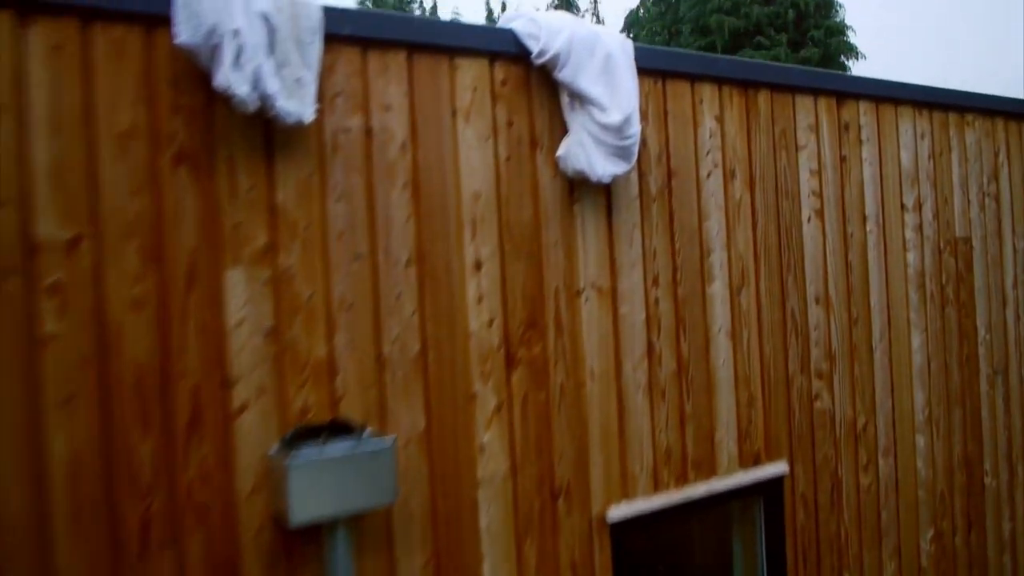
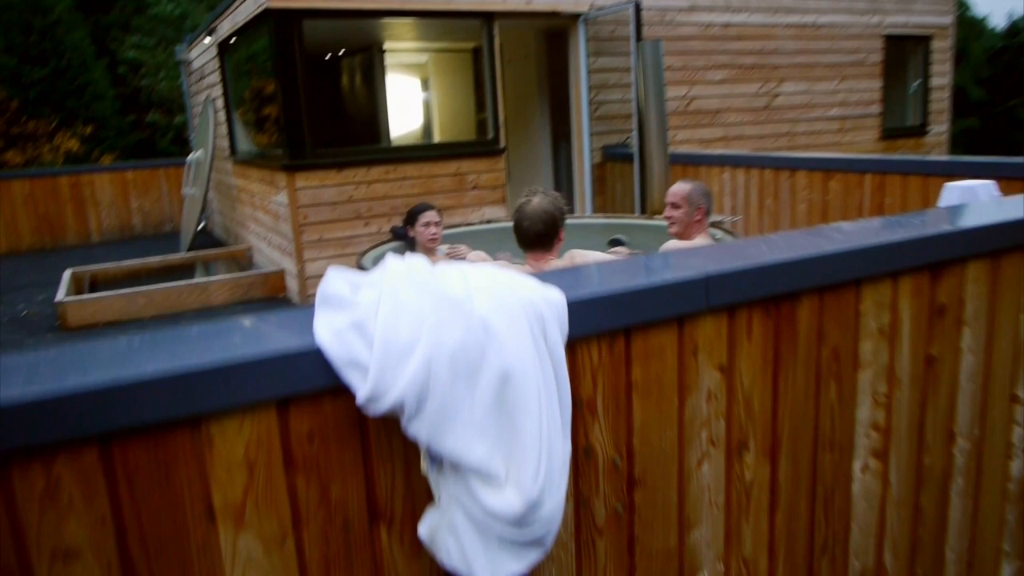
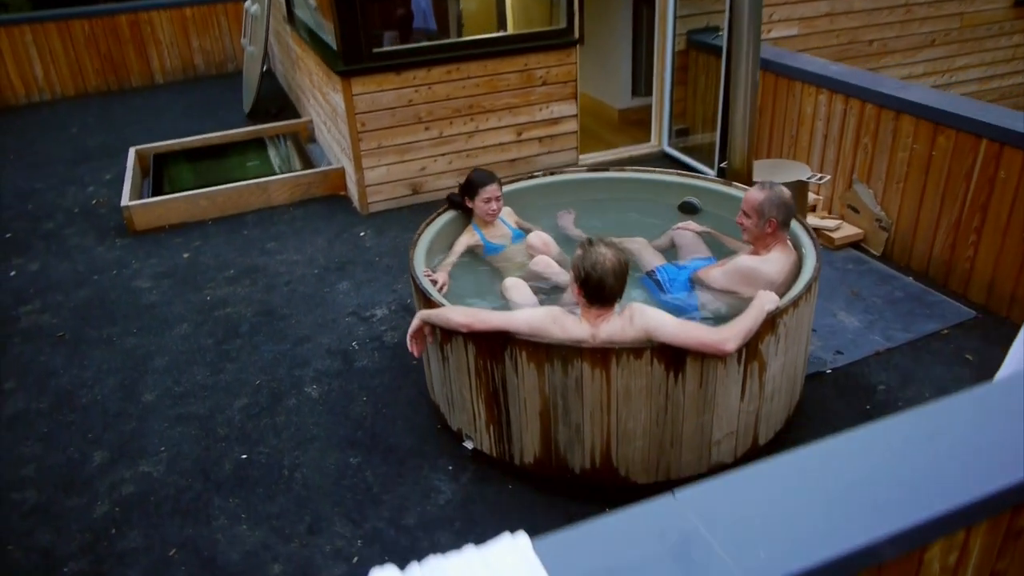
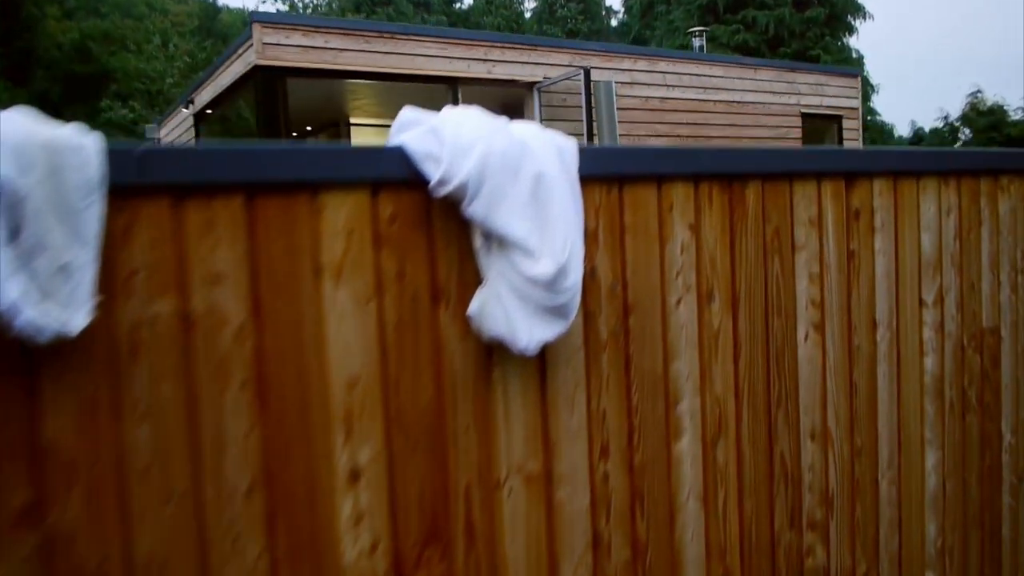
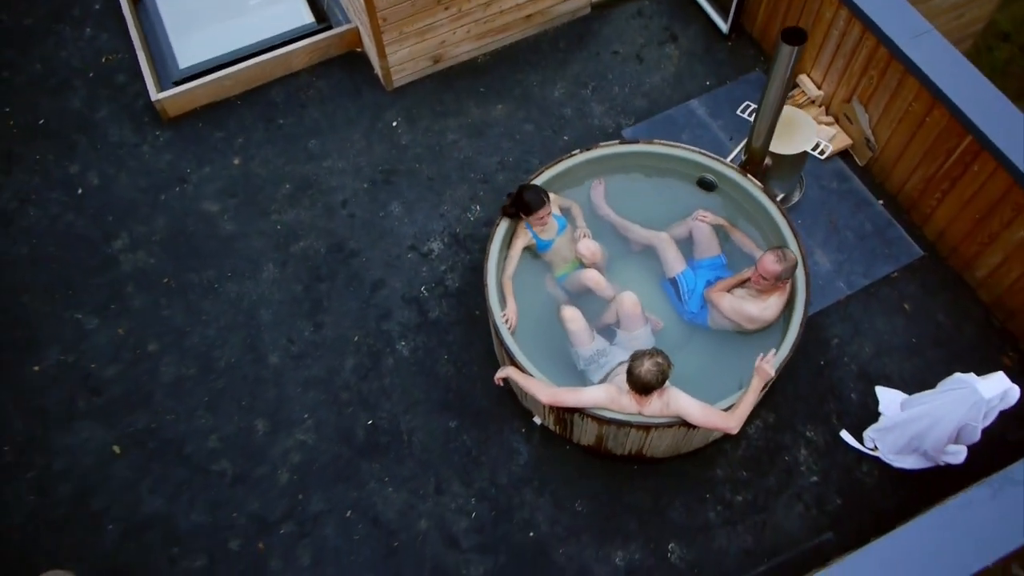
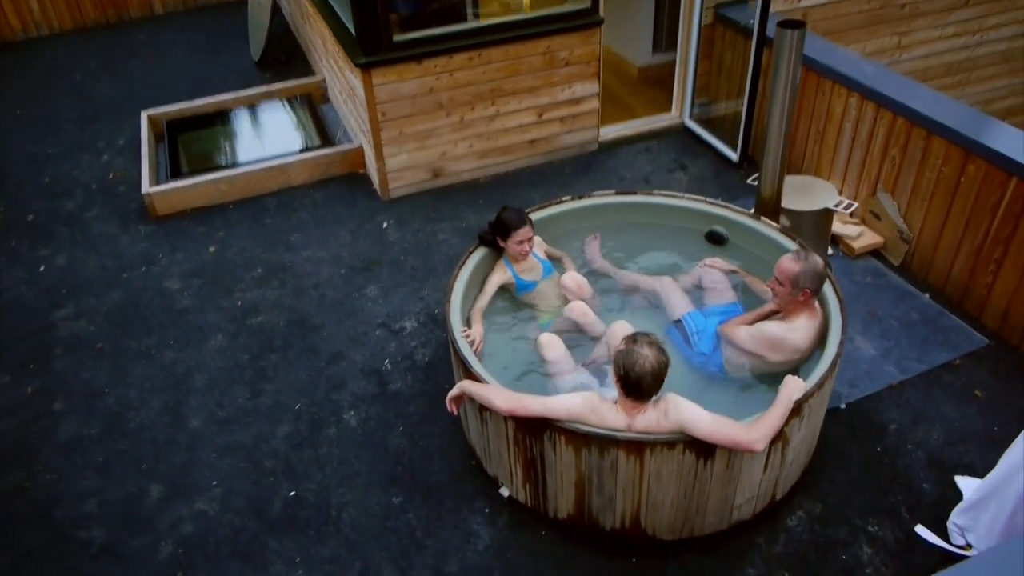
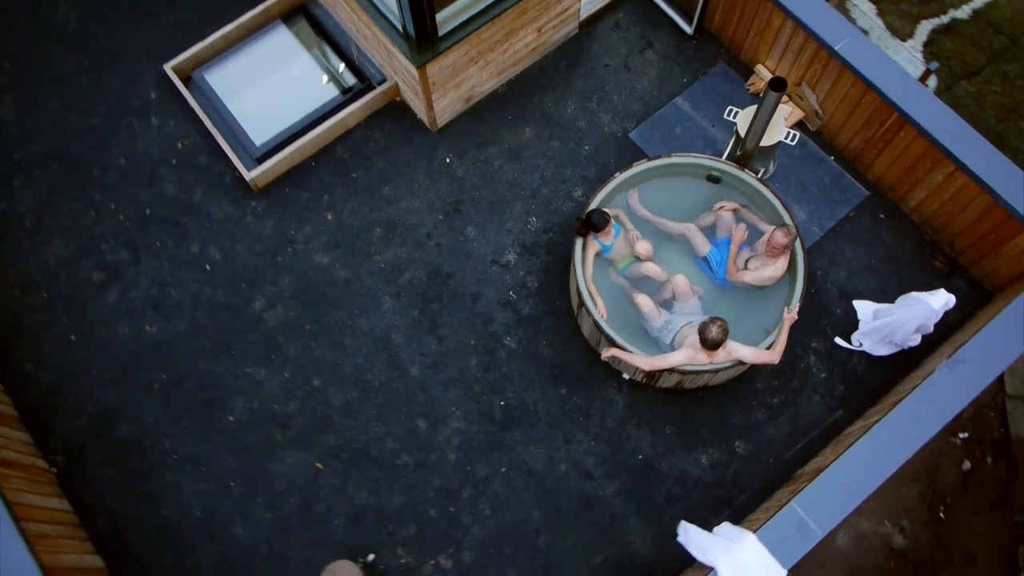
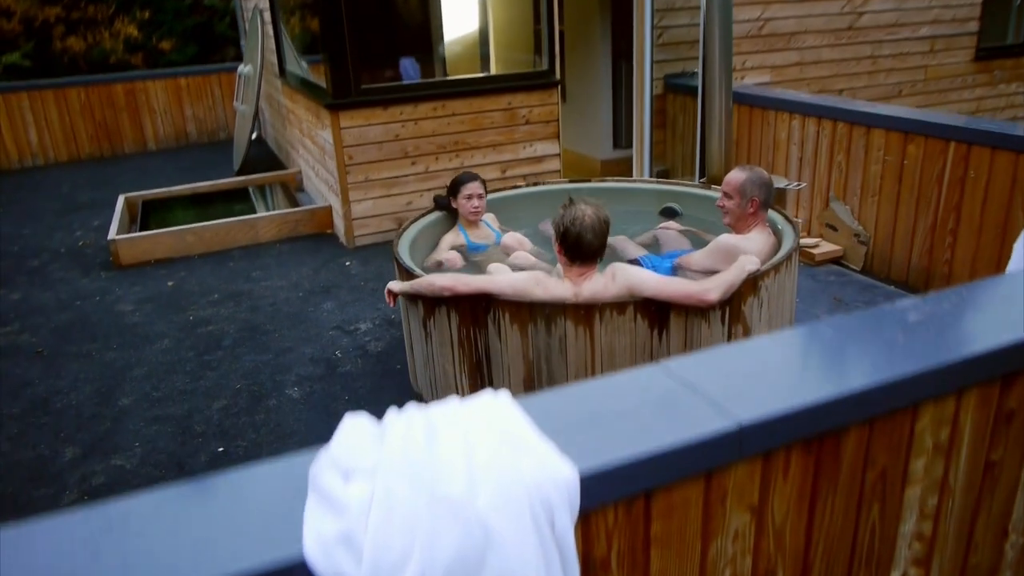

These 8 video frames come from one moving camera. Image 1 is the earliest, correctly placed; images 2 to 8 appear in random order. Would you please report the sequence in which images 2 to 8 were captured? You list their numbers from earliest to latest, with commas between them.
4, 2, 8, 3, 6, 5, 7
